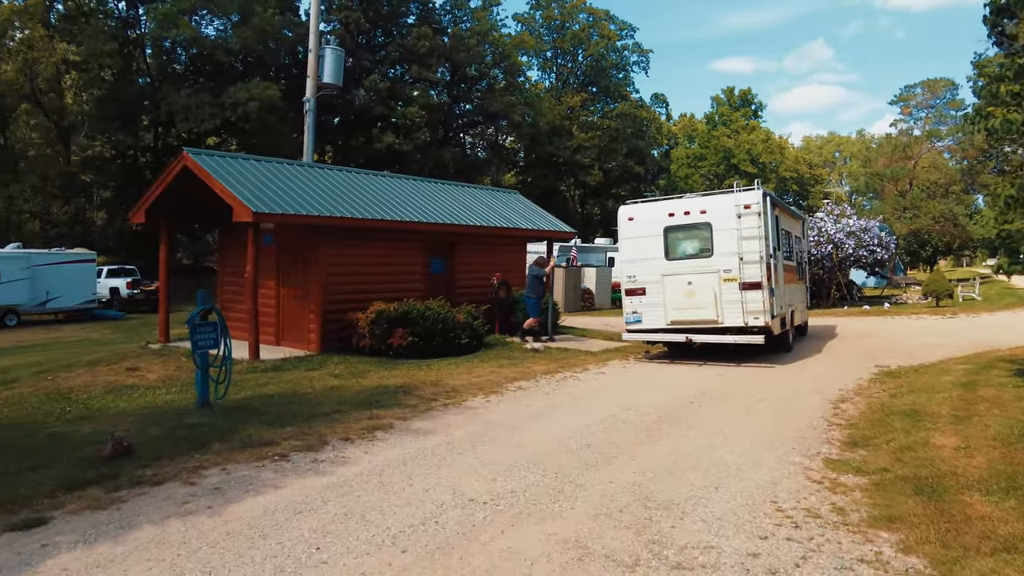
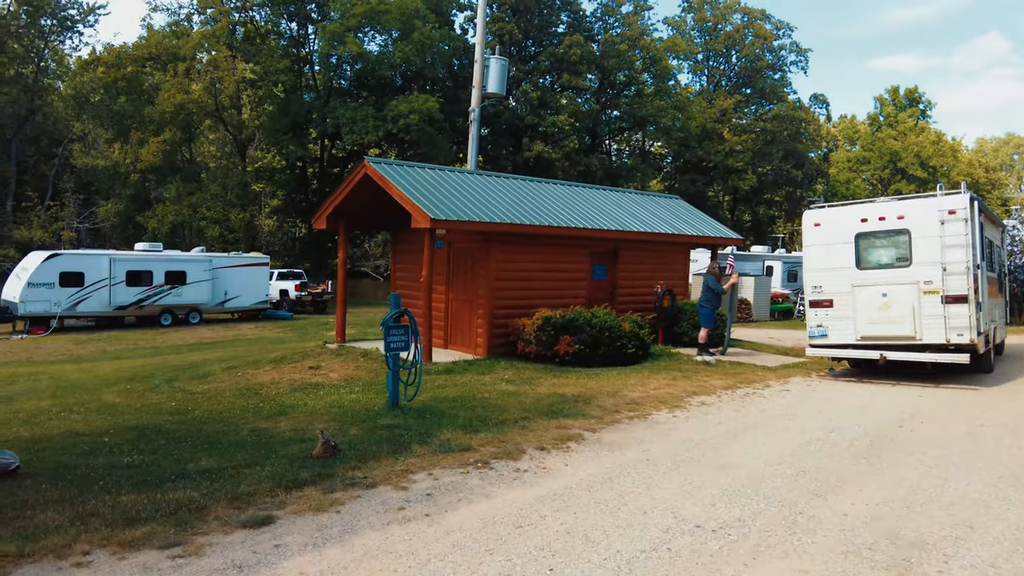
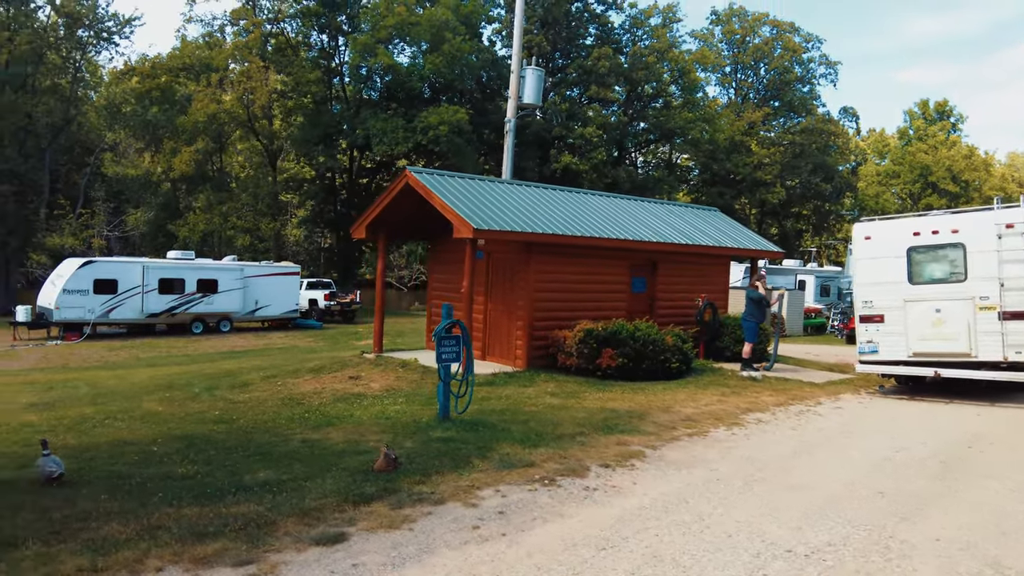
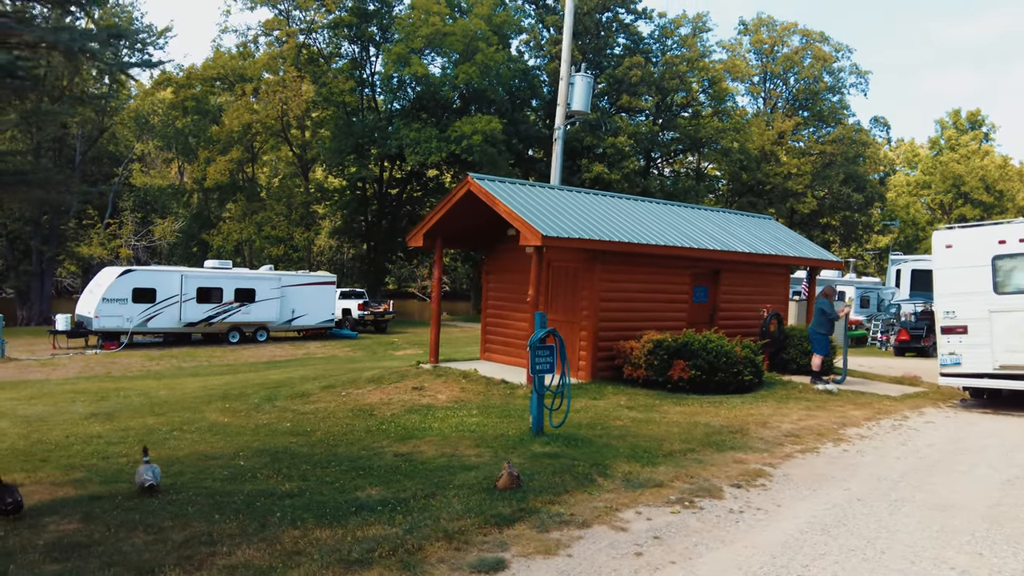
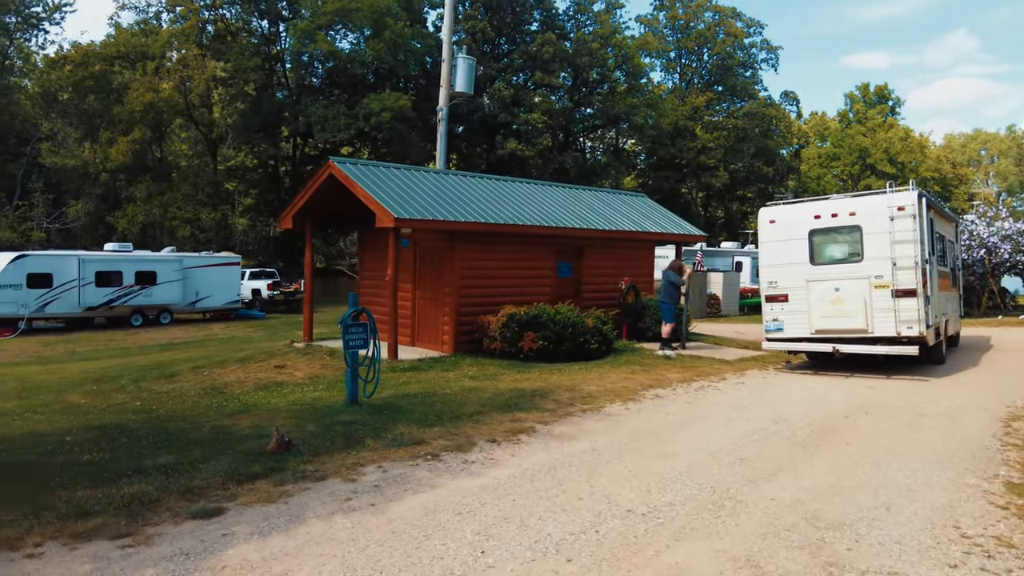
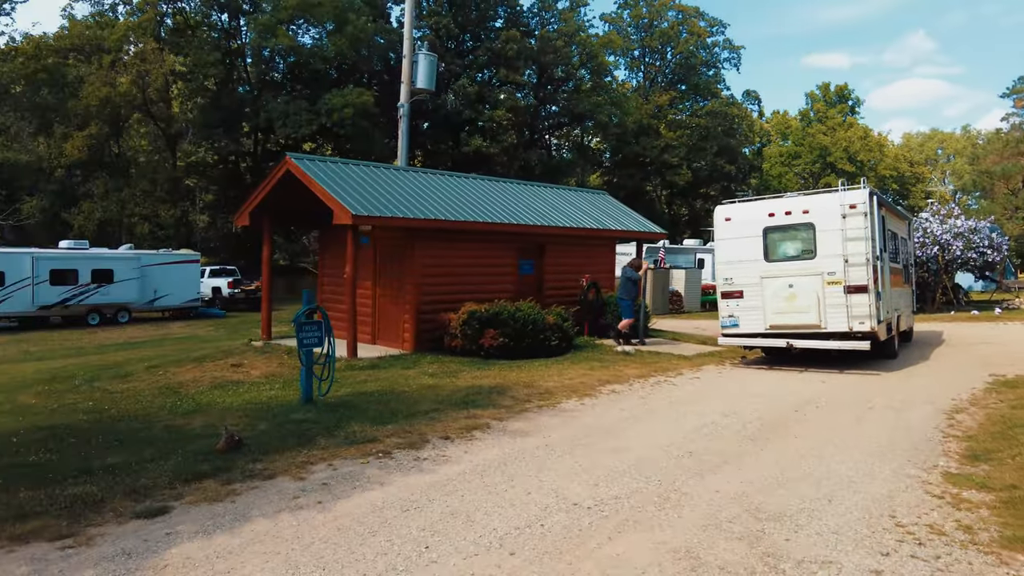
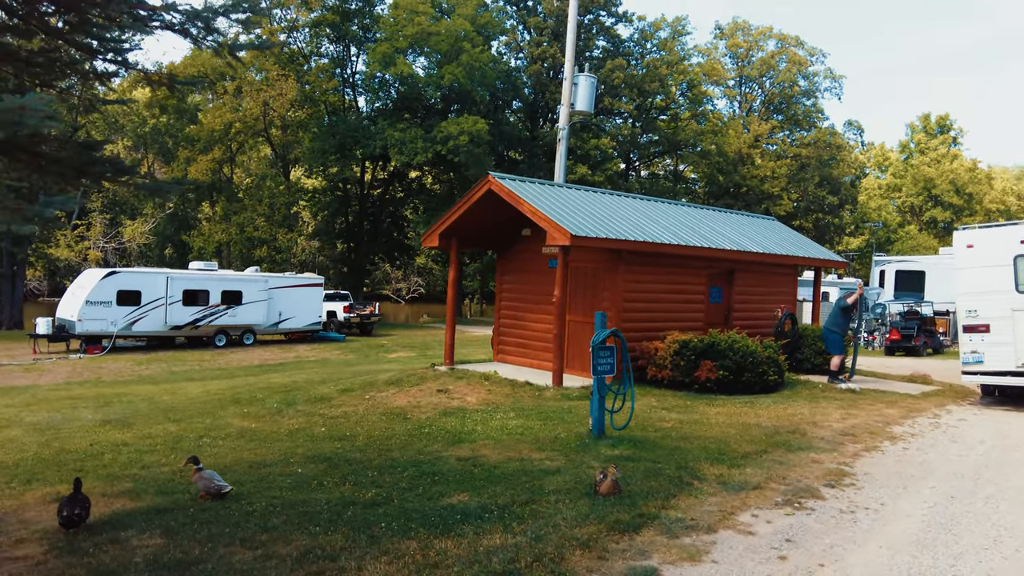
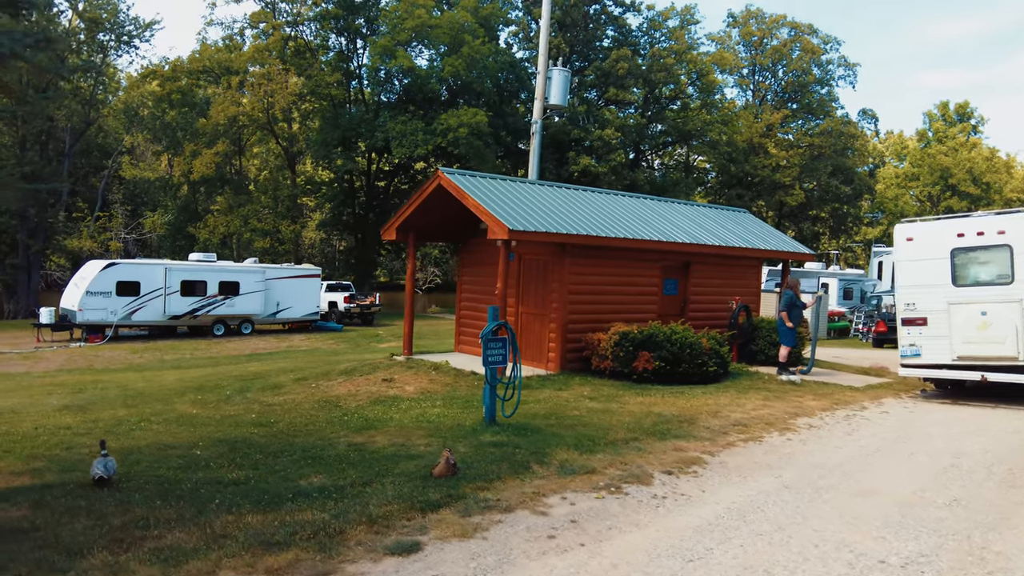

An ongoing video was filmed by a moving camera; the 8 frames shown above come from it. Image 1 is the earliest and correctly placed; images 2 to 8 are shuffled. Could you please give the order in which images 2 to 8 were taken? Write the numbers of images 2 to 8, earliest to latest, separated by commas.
6, 5, 2, 3, 8, 4, 7
